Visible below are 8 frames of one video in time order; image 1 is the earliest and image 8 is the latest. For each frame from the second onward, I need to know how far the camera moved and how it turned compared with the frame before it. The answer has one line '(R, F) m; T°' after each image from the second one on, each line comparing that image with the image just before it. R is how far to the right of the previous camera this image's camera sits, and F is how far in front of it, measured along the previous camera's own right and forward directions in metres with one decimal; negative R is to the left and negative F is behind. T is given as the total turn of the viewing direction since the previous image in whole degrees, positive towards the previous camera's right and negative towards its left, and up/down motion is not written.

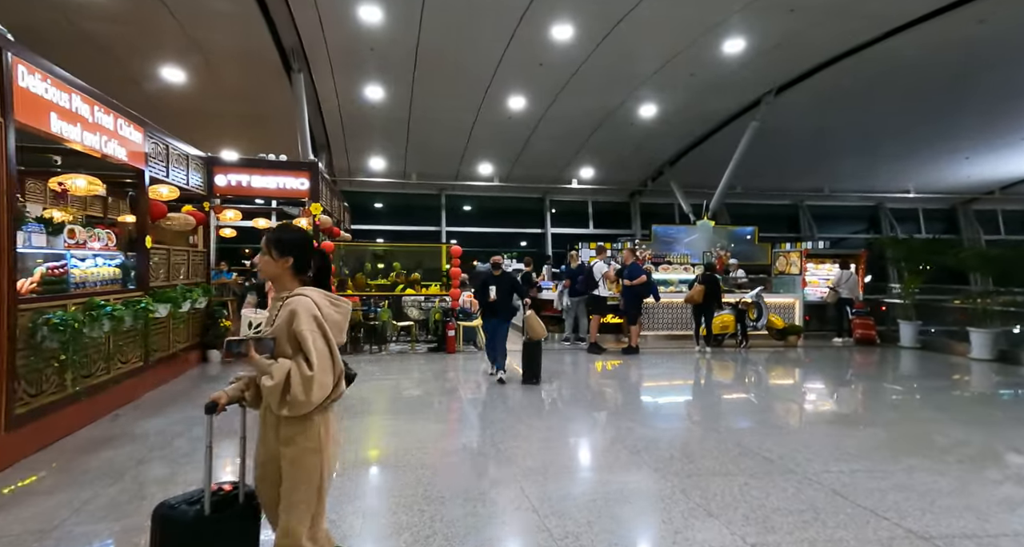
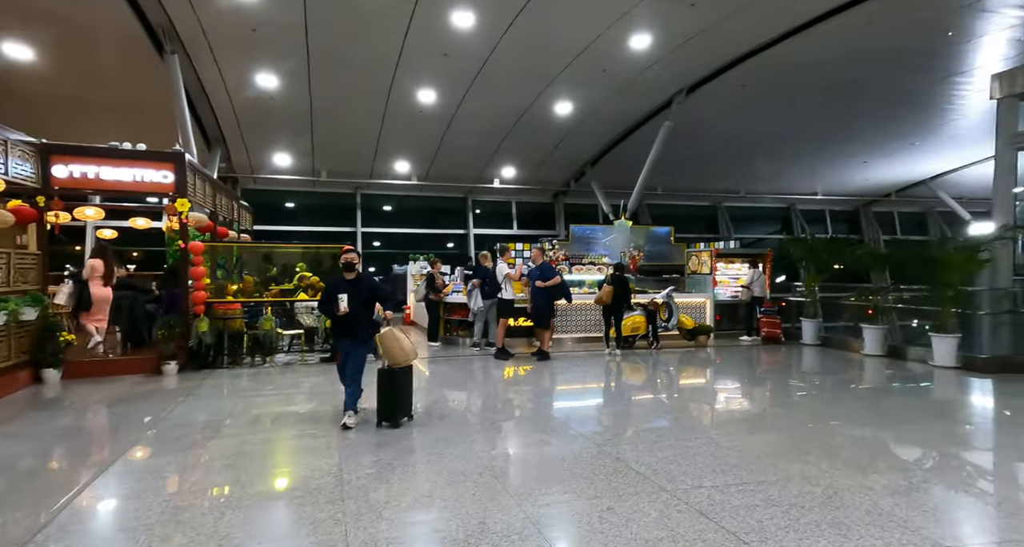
(+0.2, +0.2) m; +6°
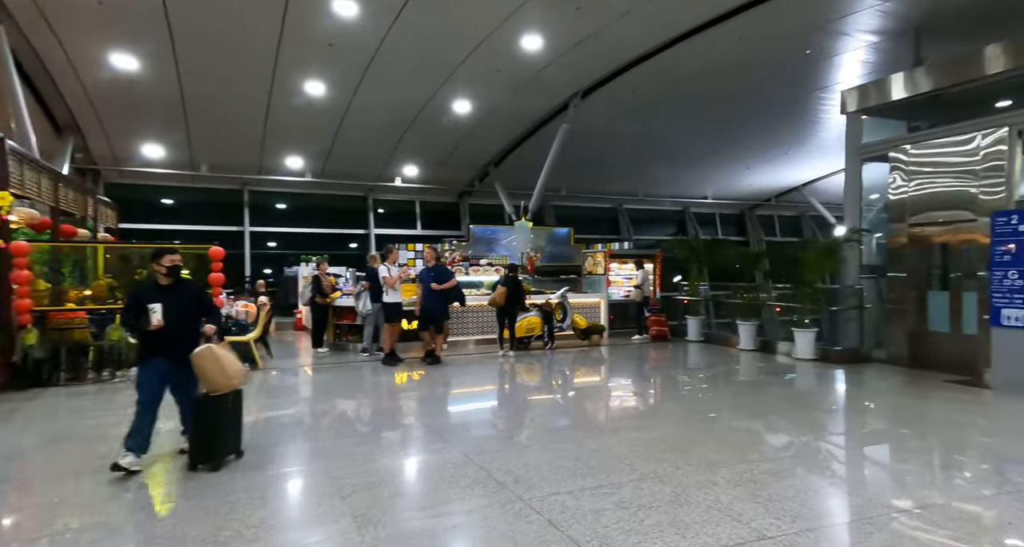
(+0.2, 0.0) m; +8°
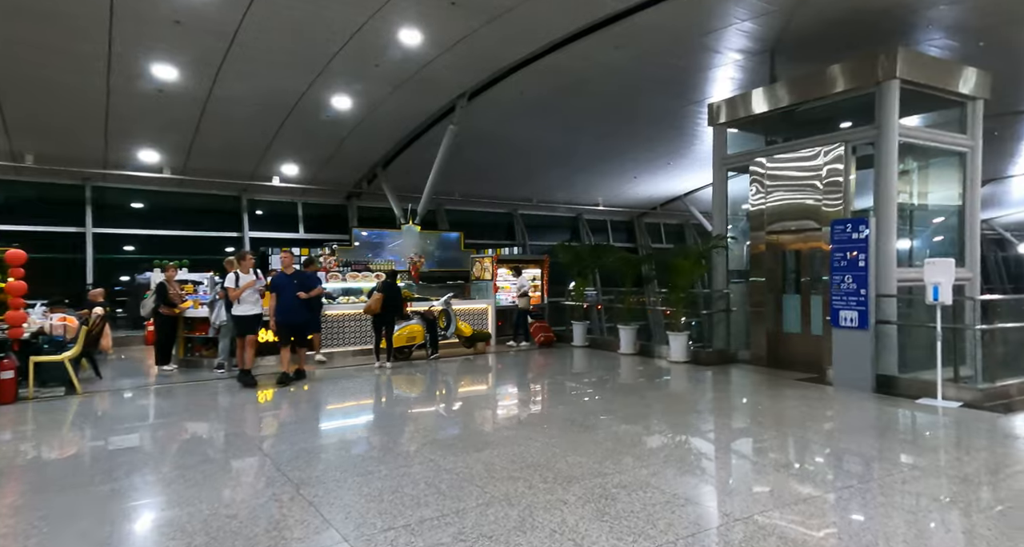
(+0.2, +0.1) m; +9°
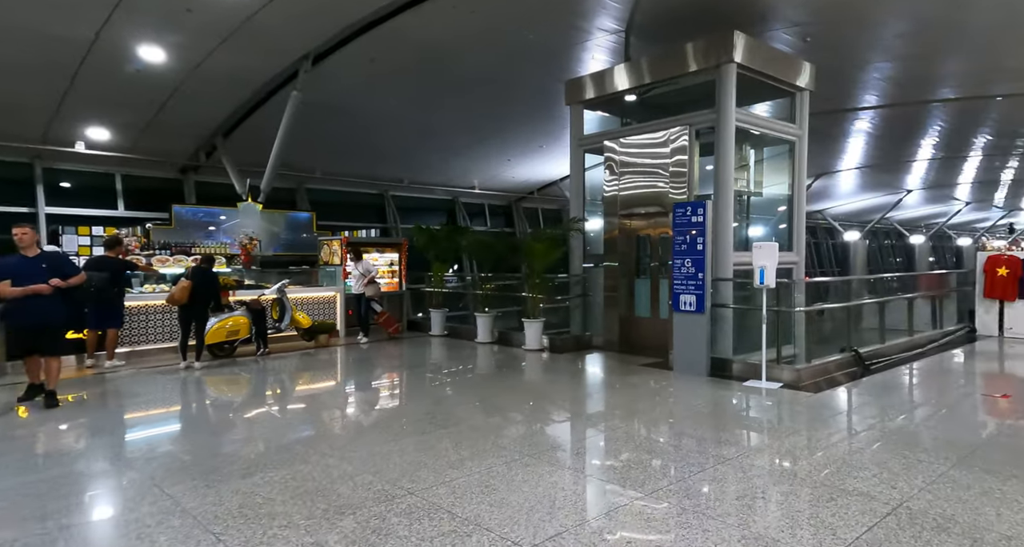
(+0.3, +0.3) m; +11°
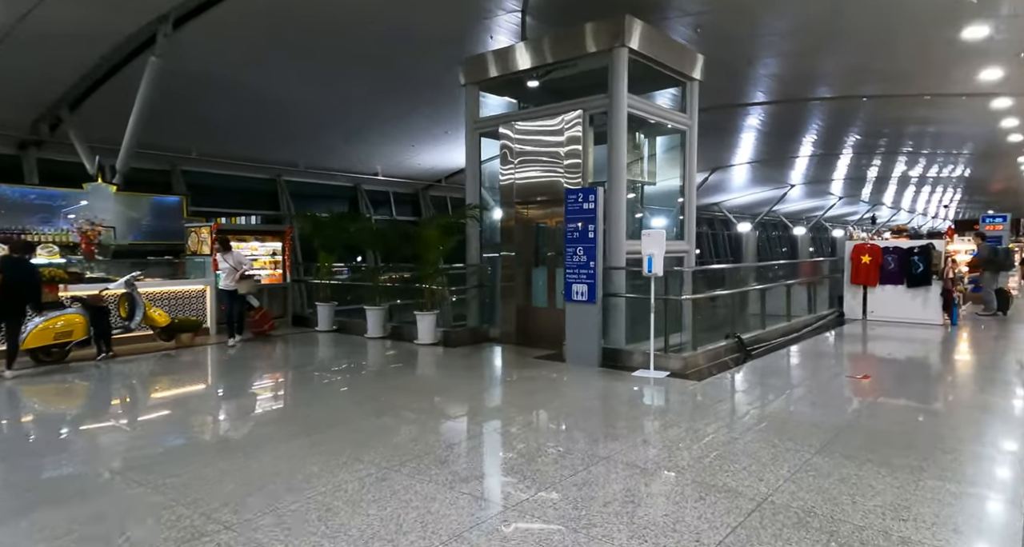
(+0.2, +0.2) m; +9°
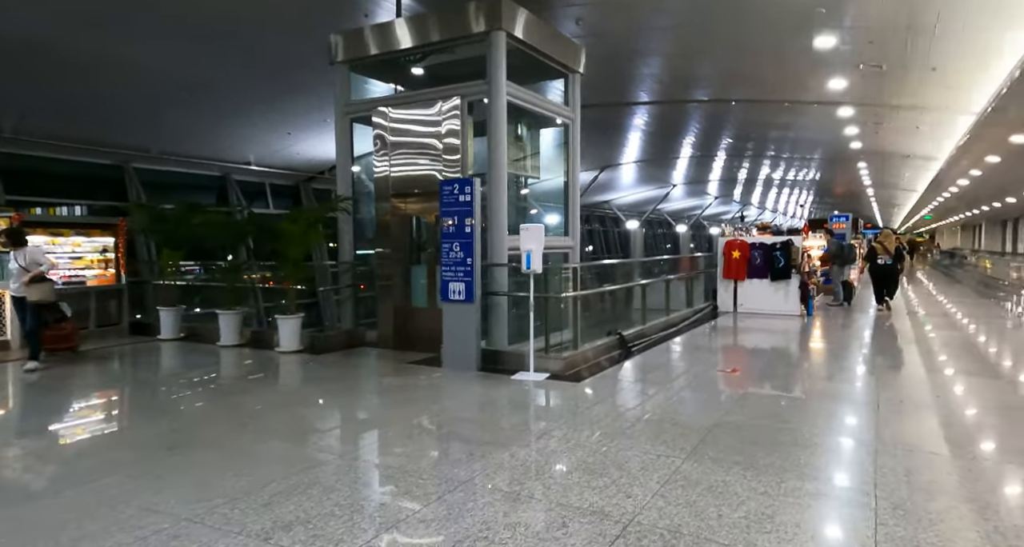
(+0.2, +0.4) m; +10°
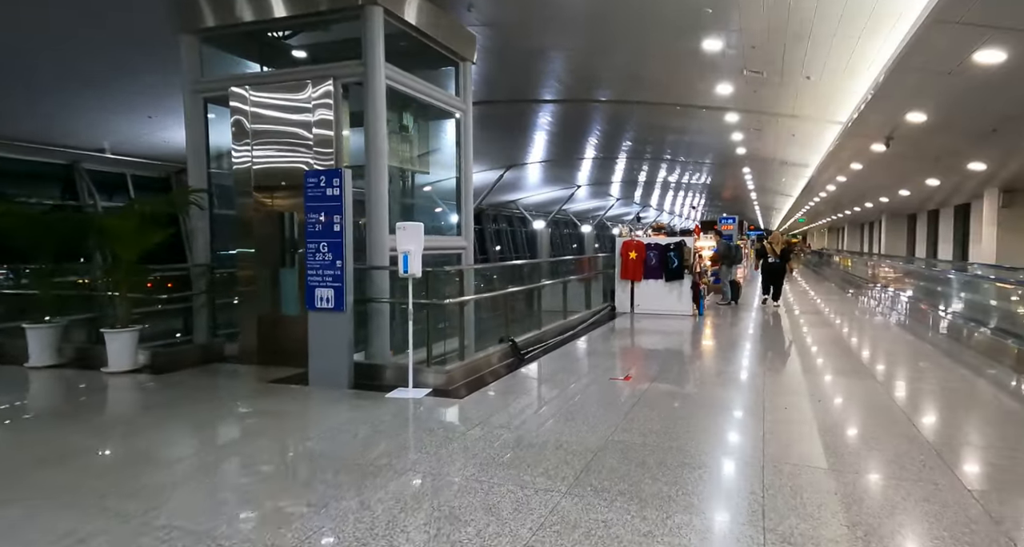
(+0.3, +0.6) m; +9°
